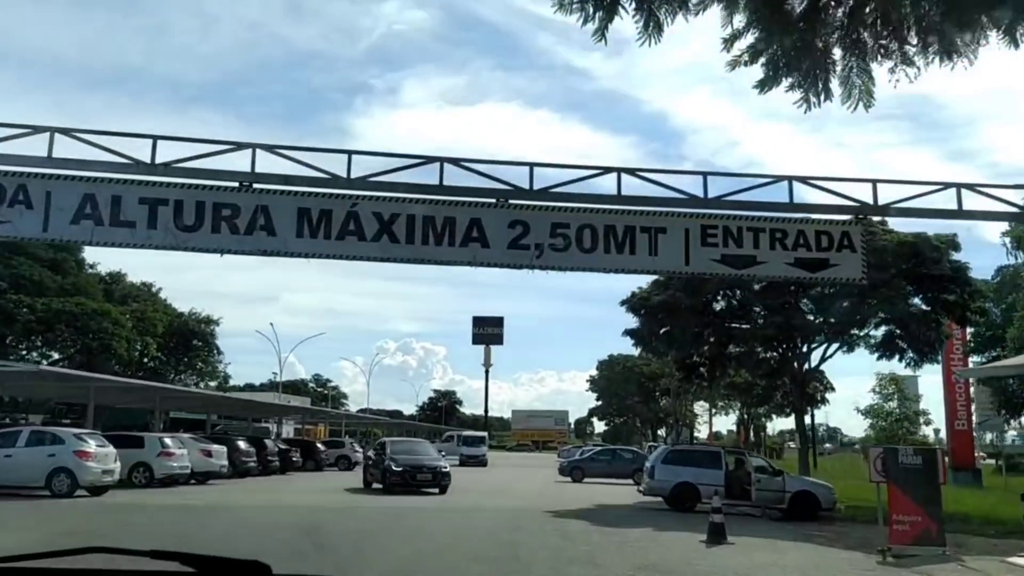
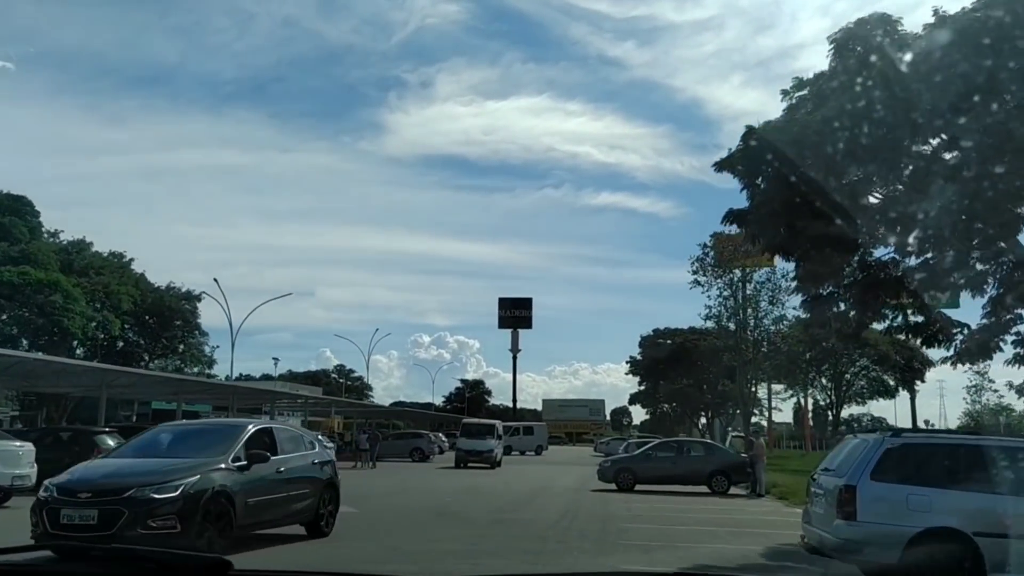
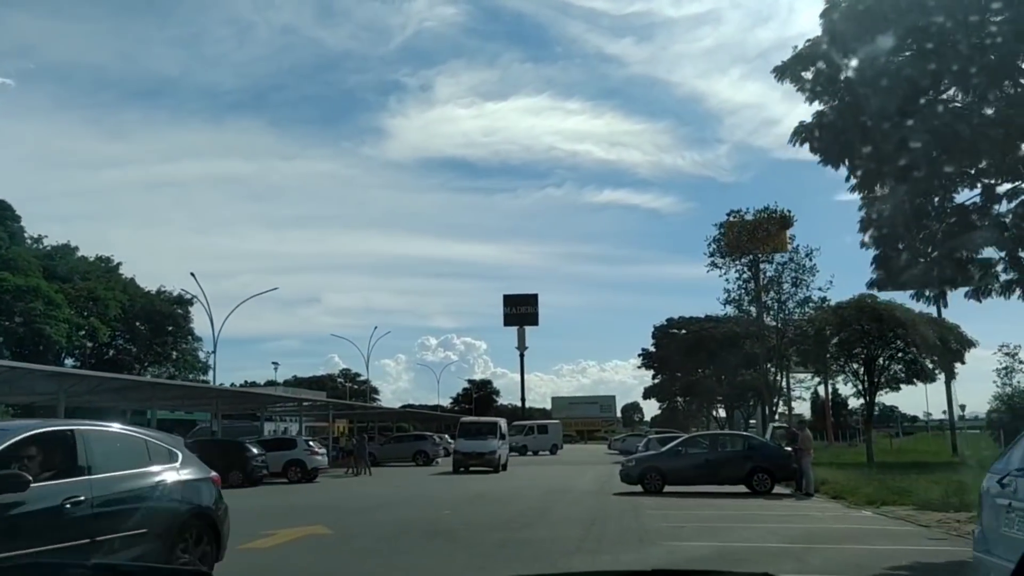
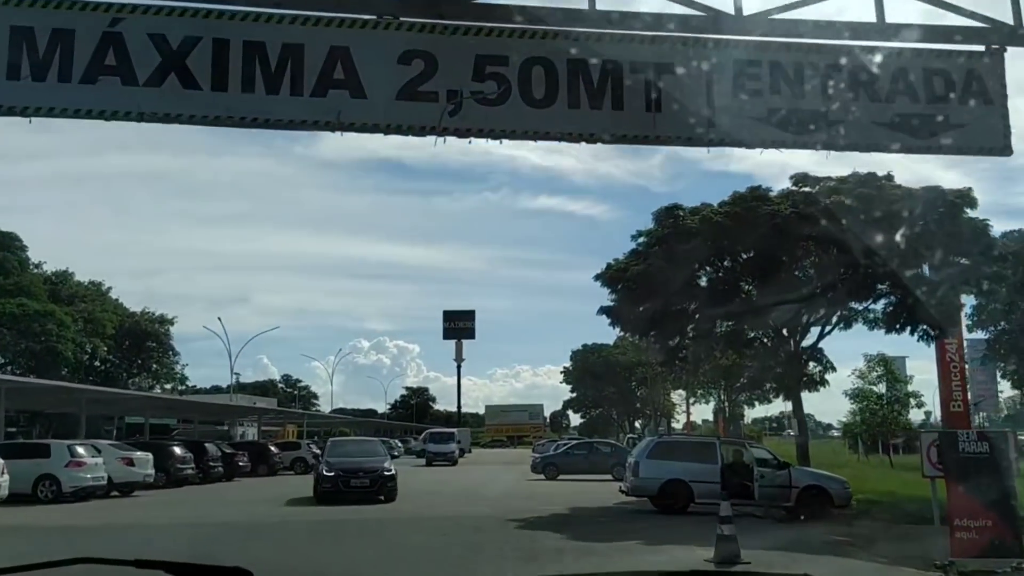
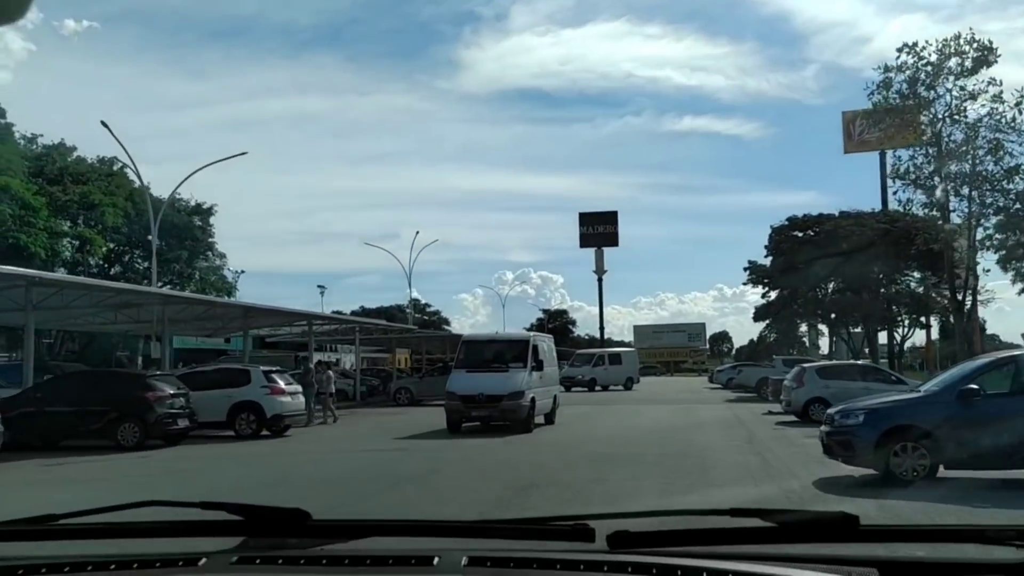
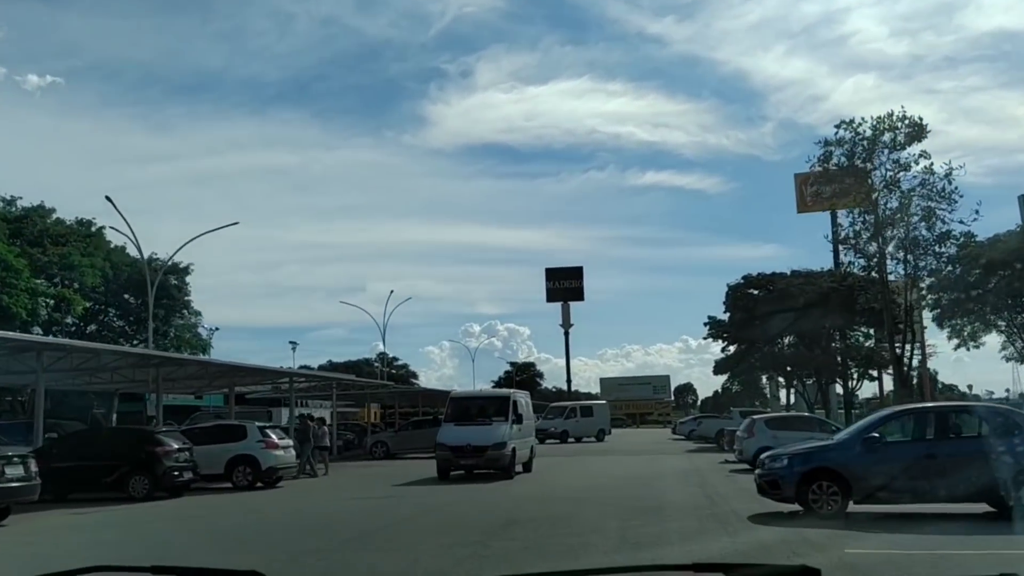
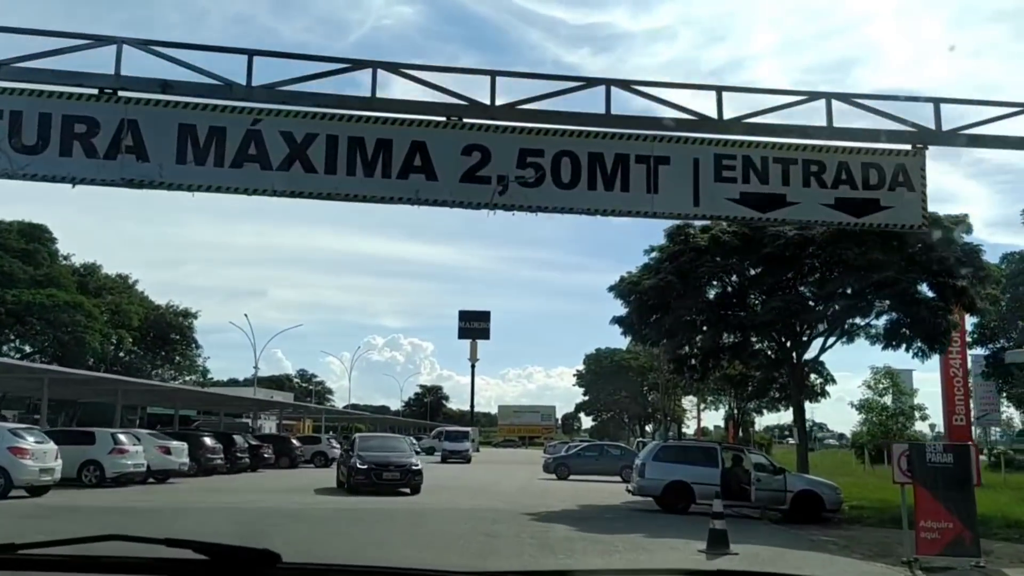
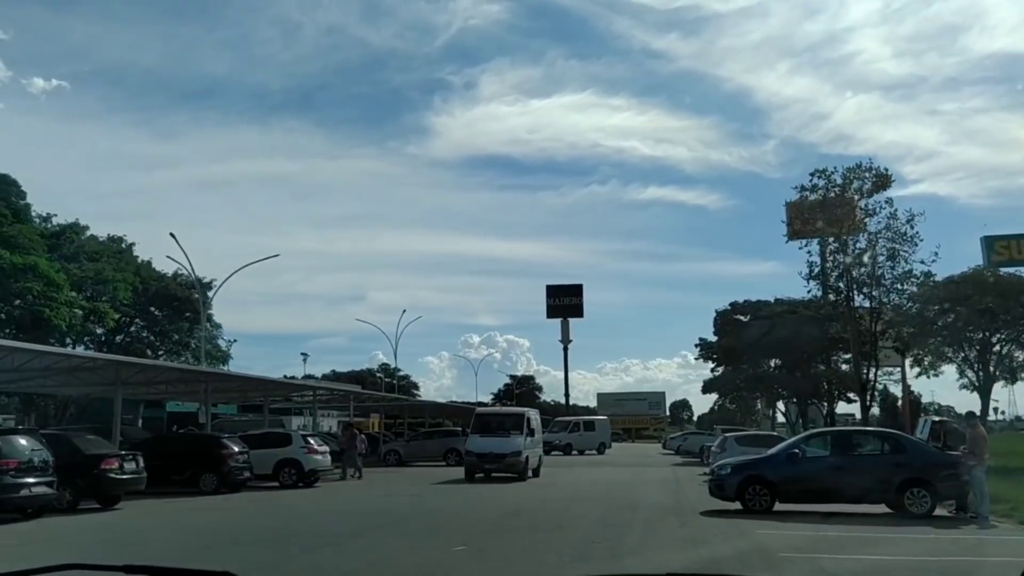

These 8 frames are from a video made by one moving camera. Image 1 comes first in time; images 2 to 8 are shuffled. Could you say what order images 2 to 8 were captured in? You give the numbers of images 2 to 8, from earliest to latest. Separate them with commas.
7, 4, 2, 3, 8, 6, 5
